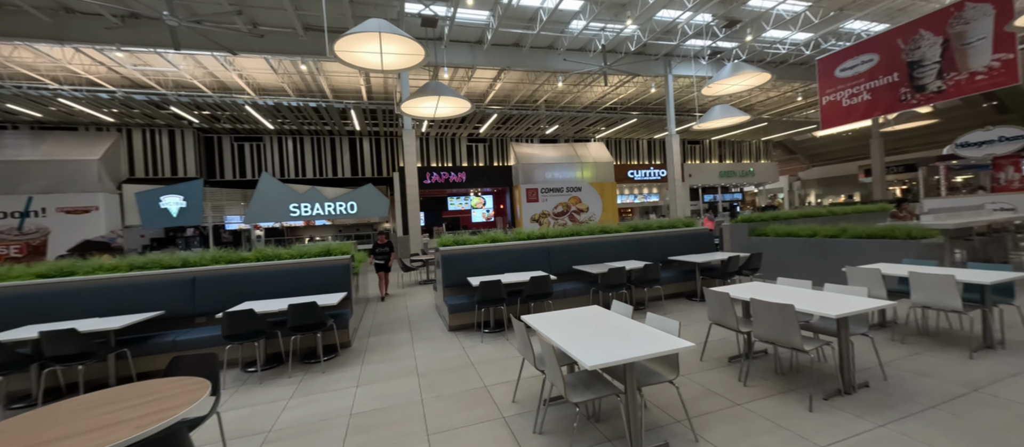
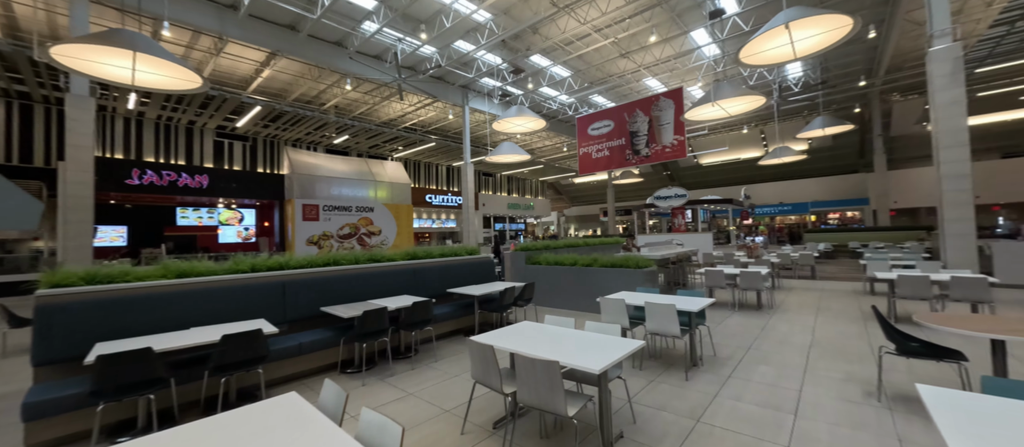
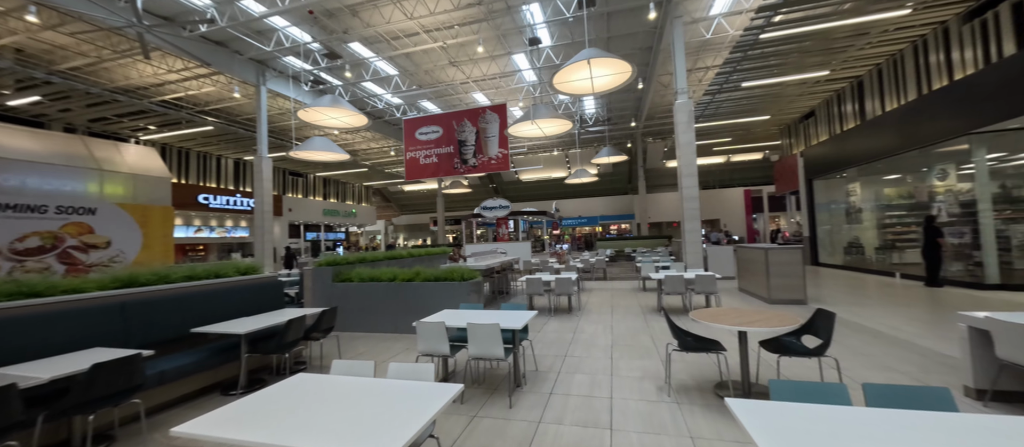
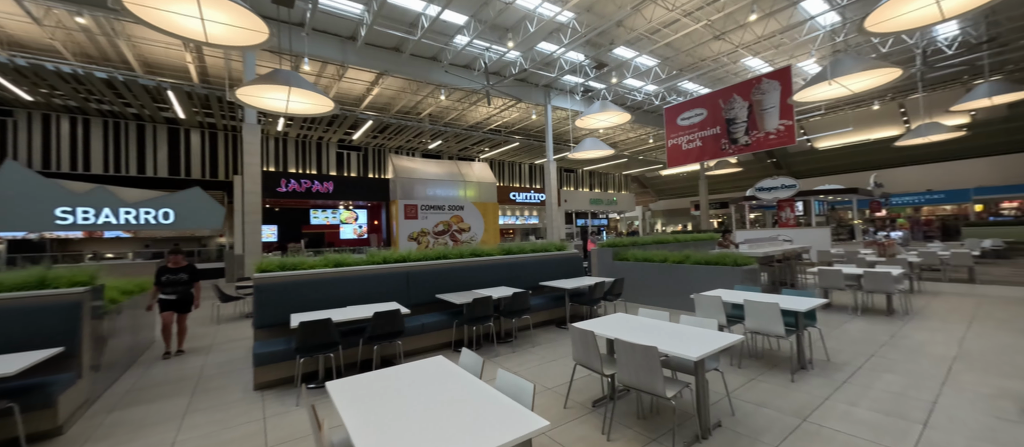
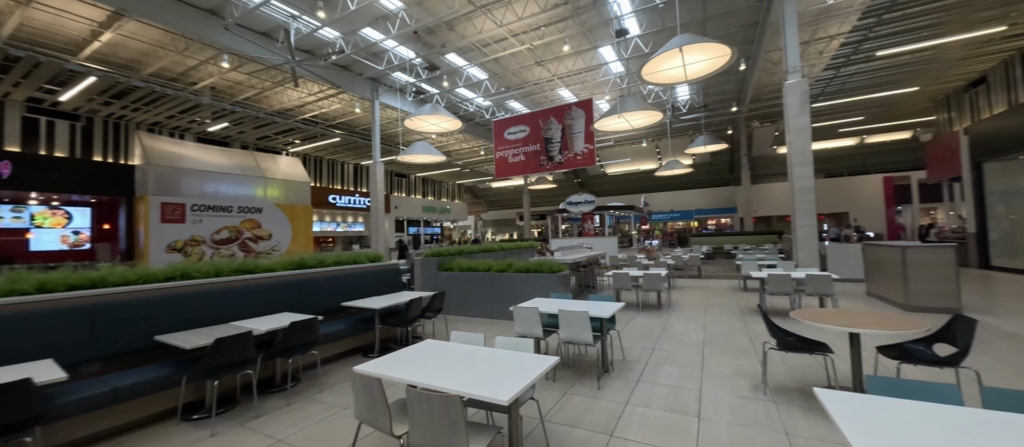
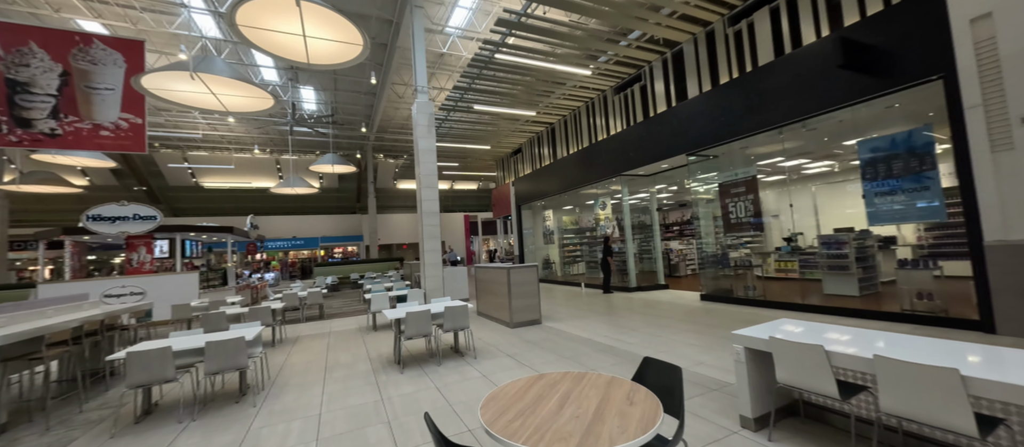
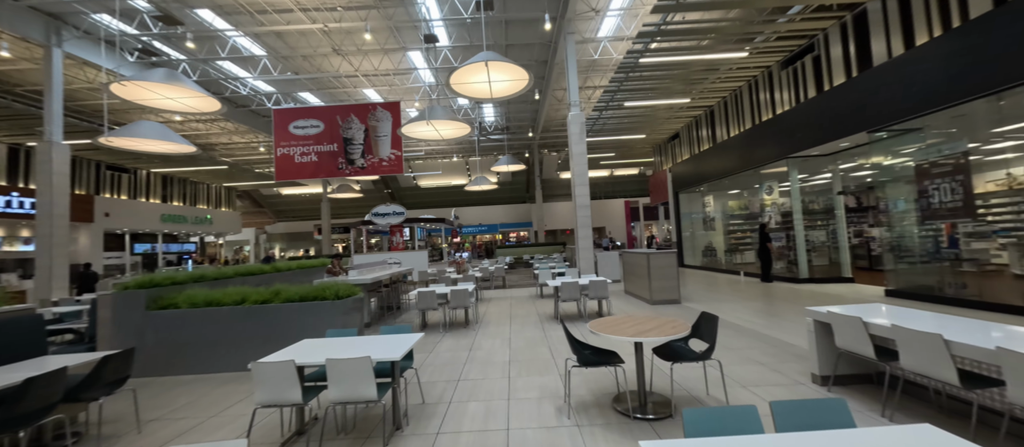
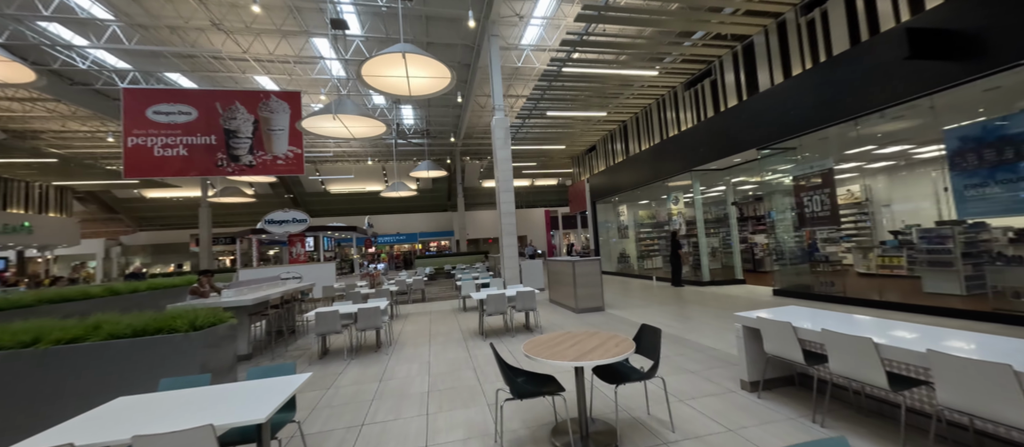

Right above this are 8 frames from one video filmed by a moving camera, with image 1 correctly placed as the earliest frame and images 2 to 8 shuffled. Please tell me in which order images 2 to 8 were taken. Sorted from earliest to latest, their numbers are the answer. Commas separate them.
4, 2, 5, 3, 7, 8, 6
